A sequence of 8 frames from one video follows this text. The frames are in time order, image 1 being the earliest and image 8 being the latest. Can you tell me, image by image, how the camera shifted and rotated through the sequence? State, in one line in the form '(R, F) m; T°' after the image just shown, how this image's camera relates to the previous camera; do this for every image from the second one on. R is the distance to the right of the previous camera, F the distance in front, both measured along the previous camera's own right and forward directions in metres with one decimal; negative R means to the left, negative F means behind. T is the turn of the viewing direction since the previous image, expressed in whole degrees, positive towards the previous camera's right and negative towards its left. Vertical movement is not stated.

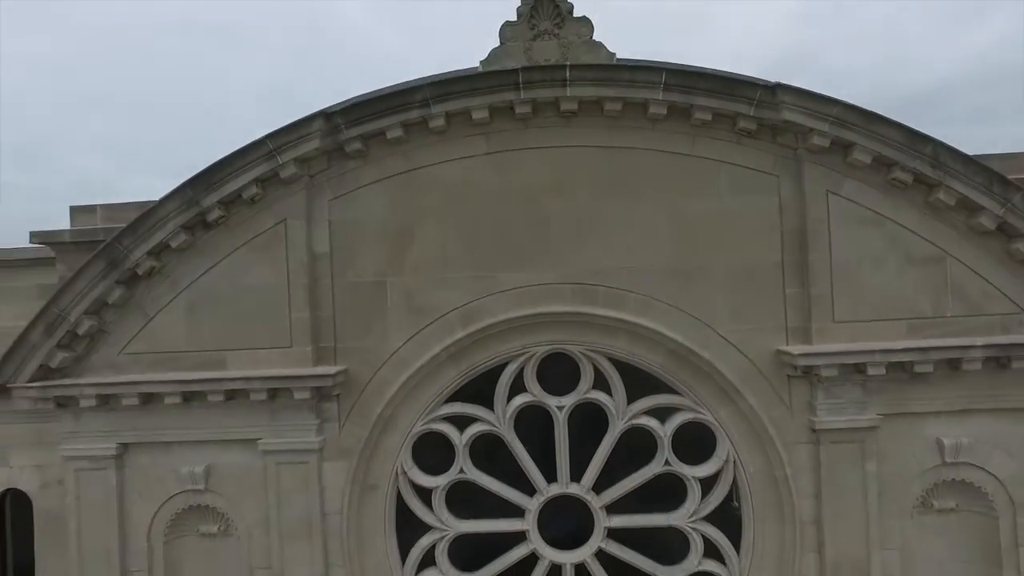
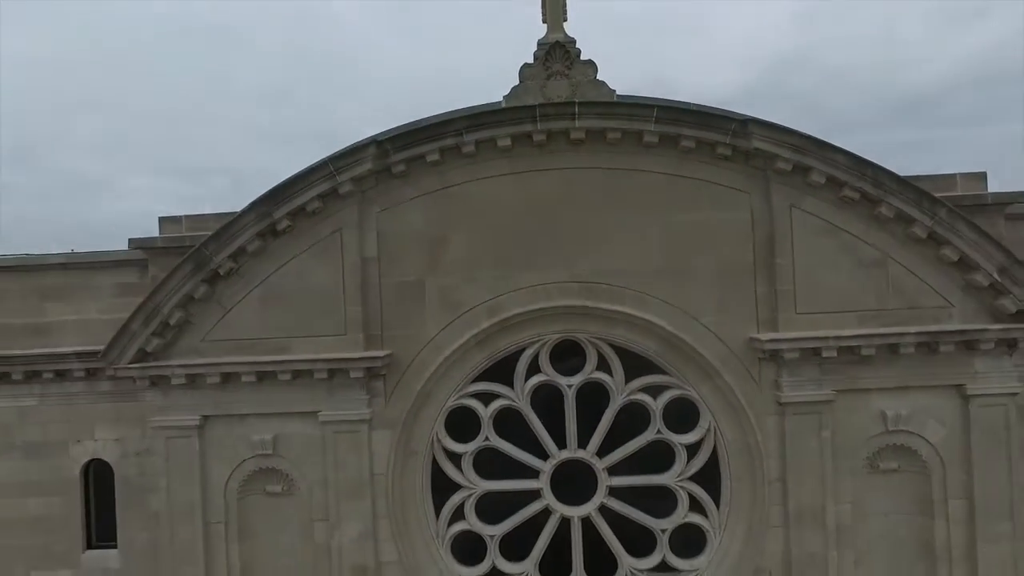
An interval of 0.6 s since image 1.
(0.0, -1.3) m; -2°
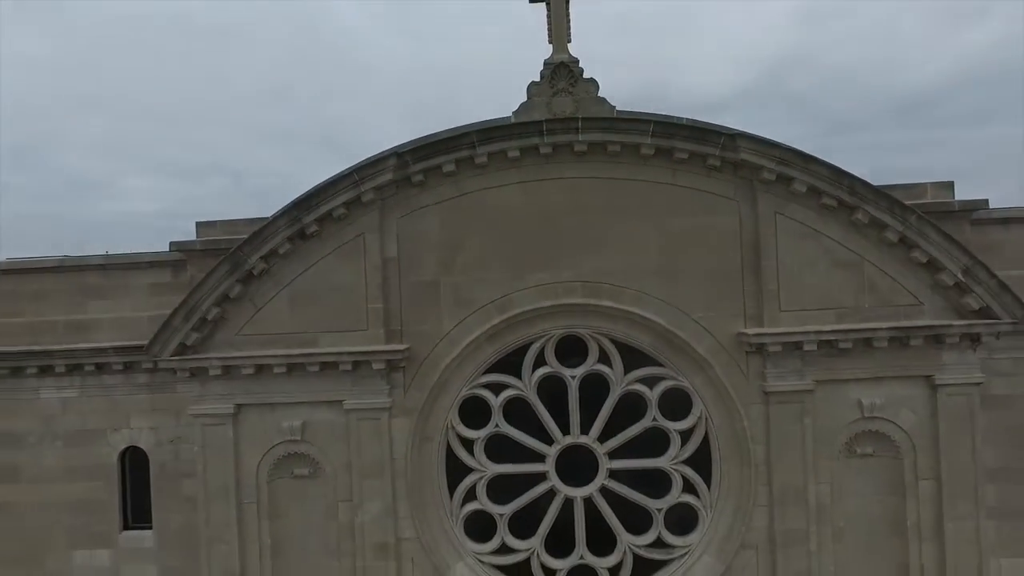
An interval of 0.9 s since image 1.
(-0.1, -0.7) m; 0°
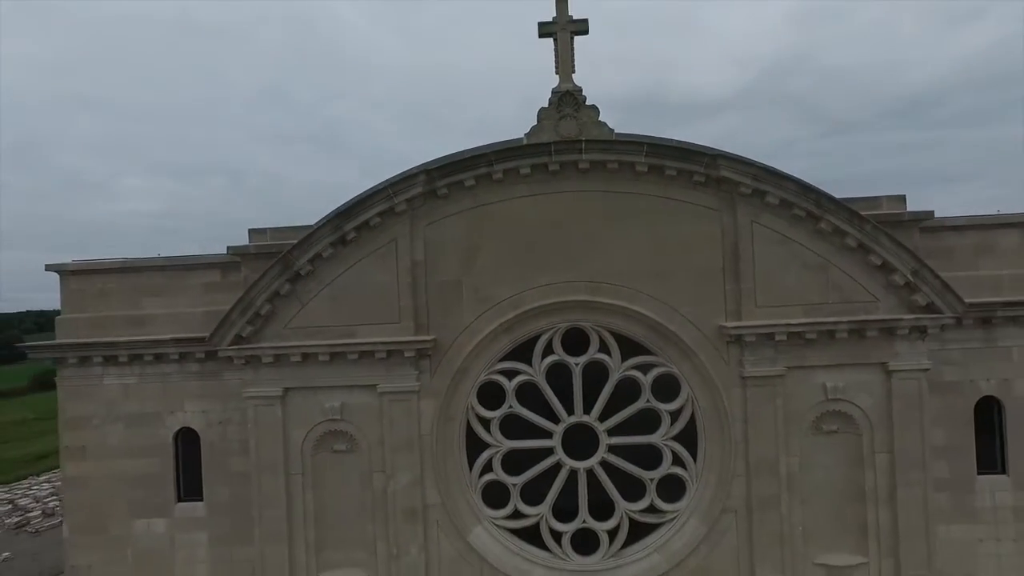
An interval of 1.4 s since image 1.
(-0.2, -1.3) m; 0°
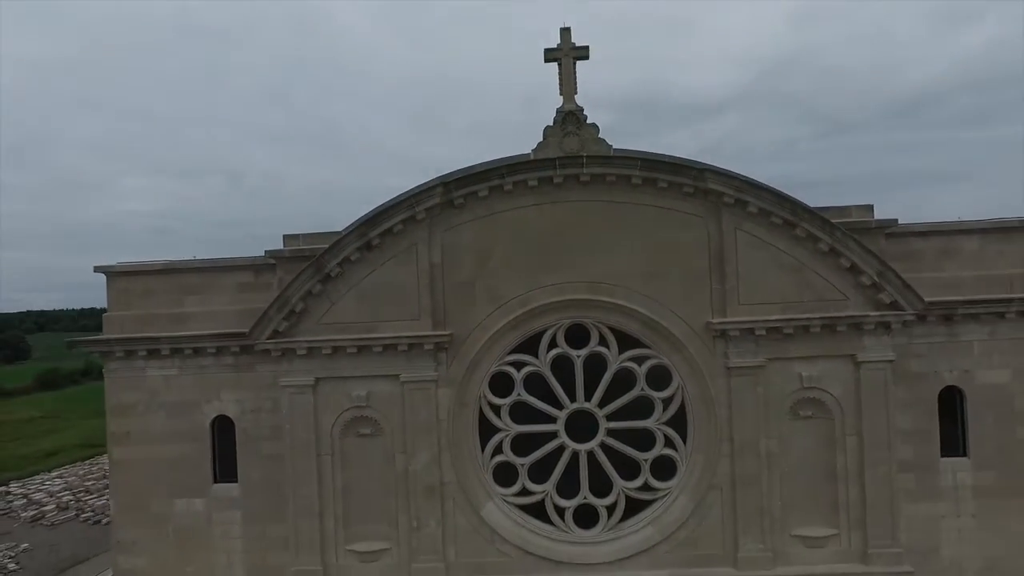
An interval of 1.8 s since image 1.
(-0.2, -1.1) m; 0°
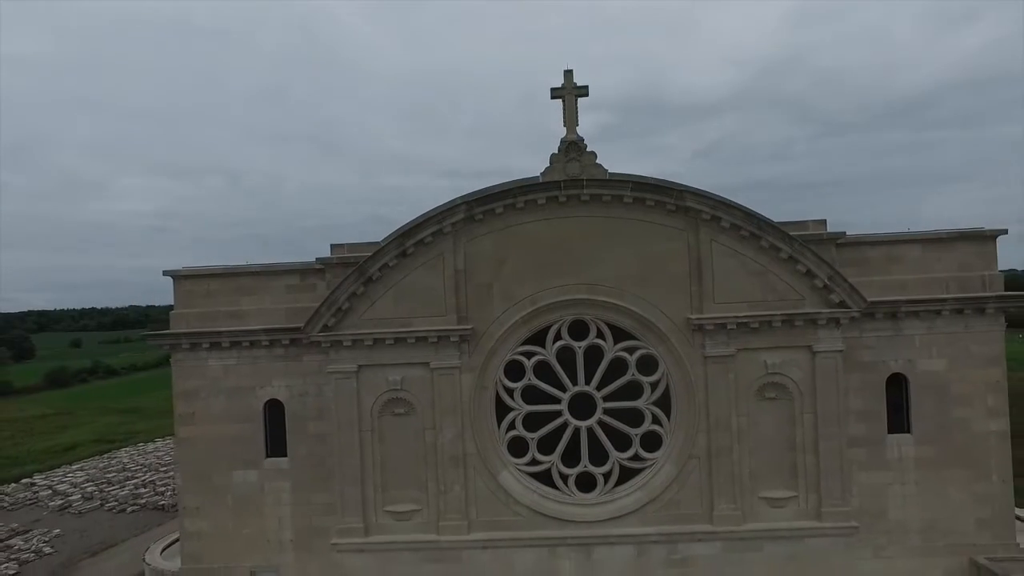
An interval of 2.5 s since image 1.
(-0.3, -2.1) m; 0°
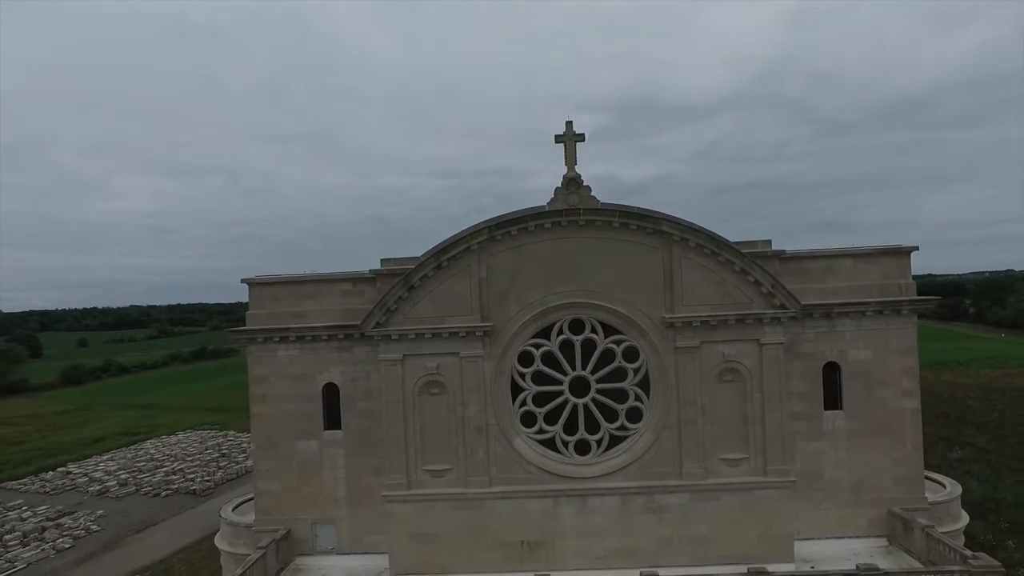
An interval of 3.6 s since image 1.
(-0.4, -3.5) m; 0°
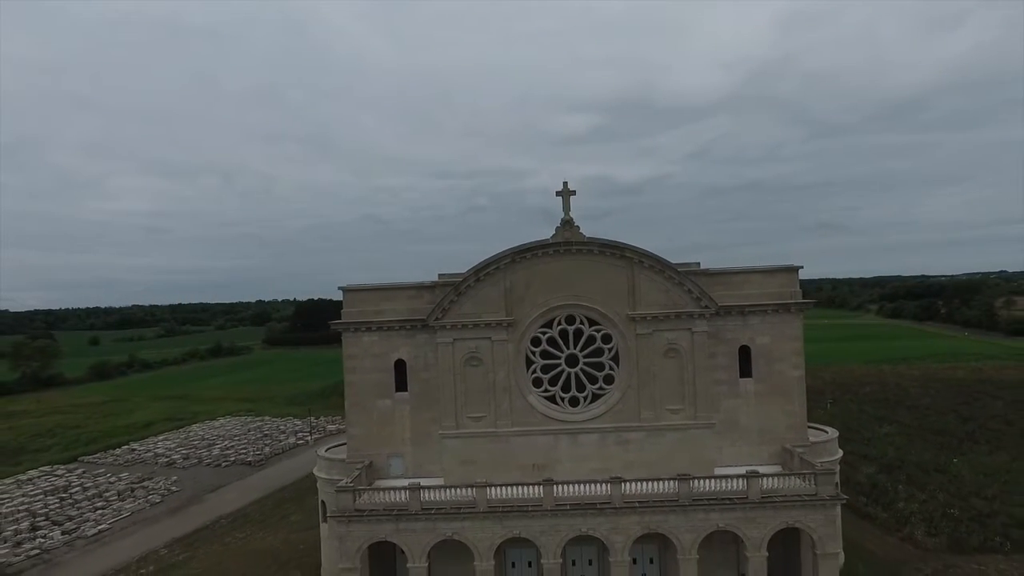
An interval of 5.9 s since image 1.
(-0.7, -8.1) m; 0°
